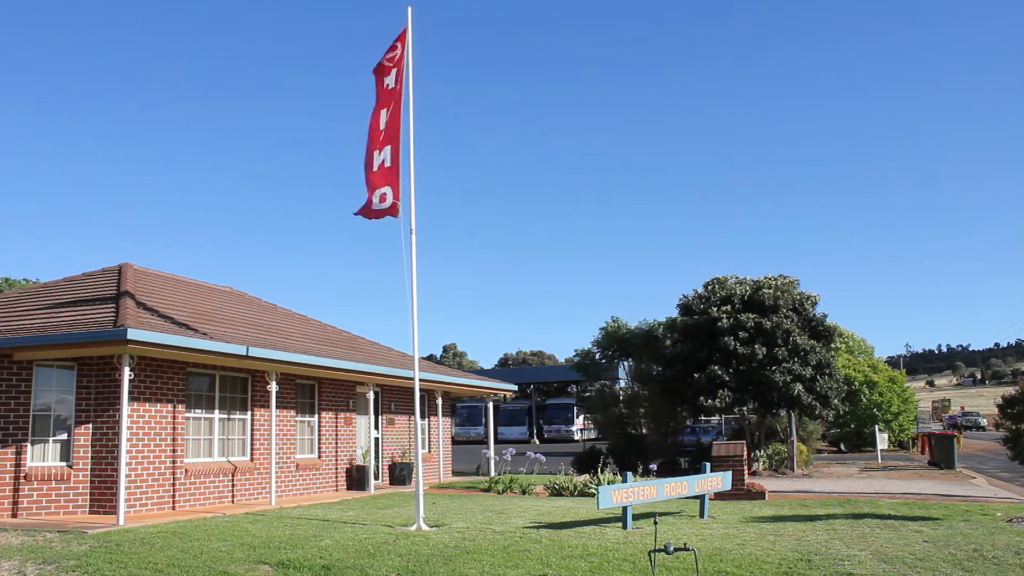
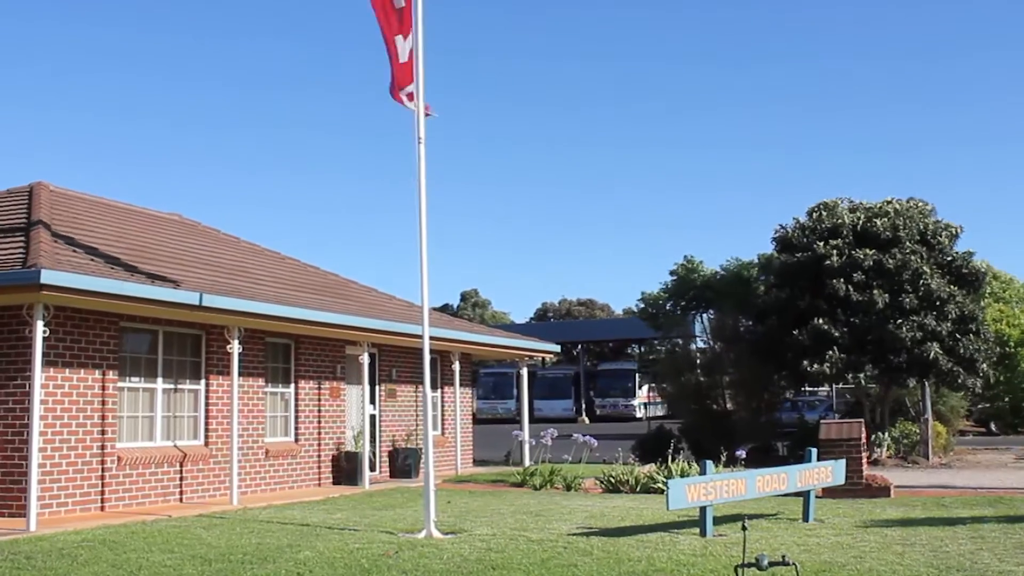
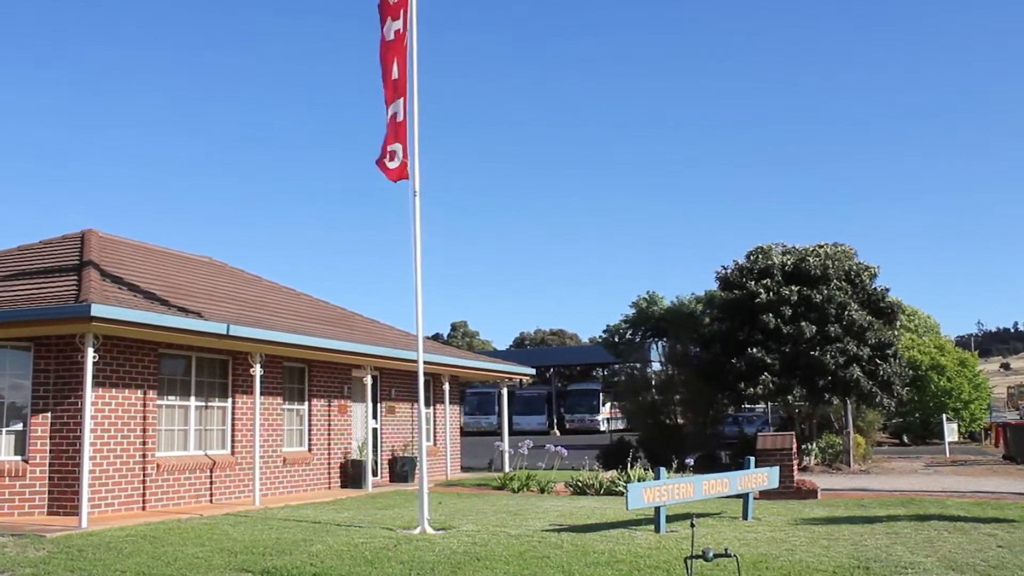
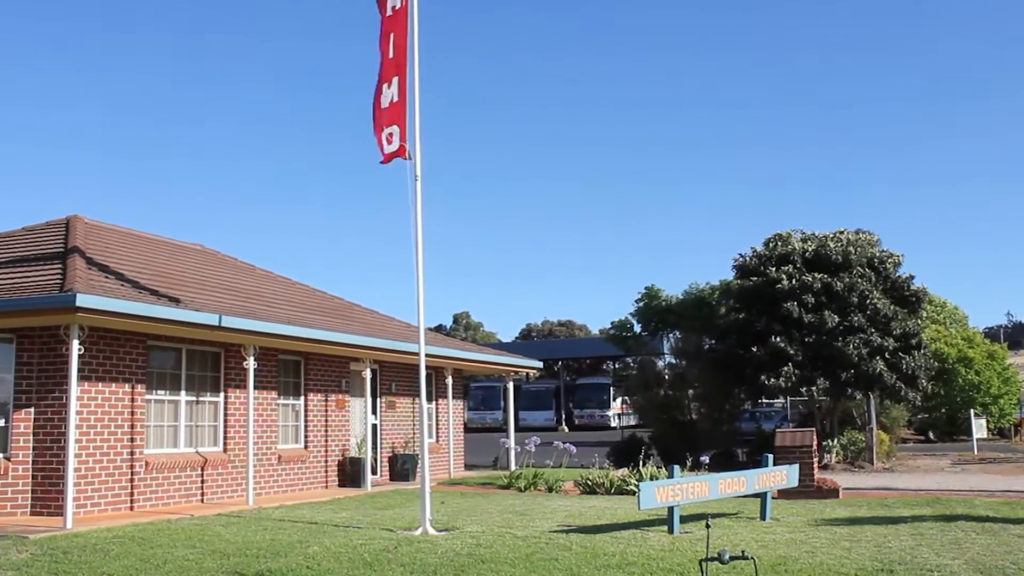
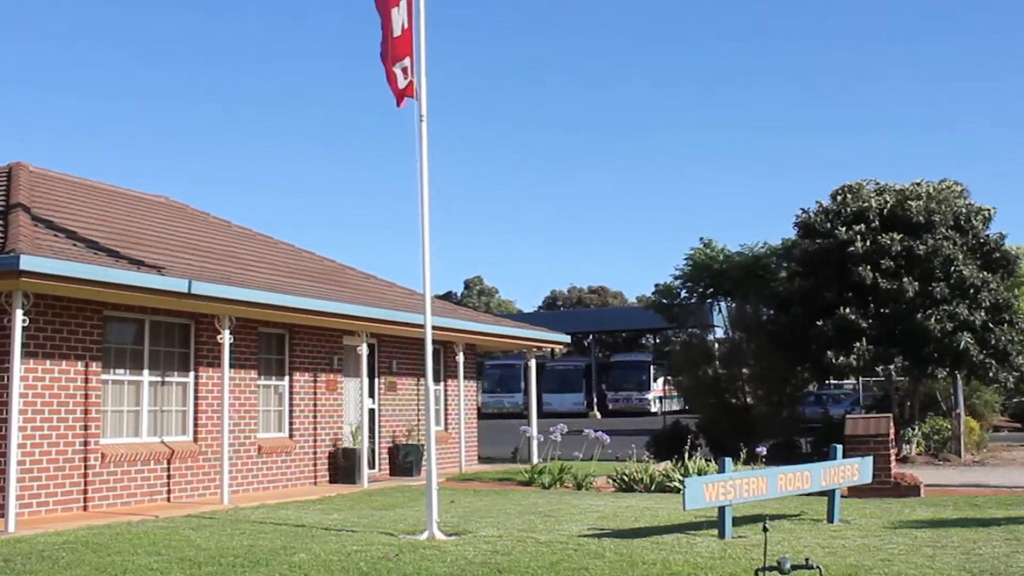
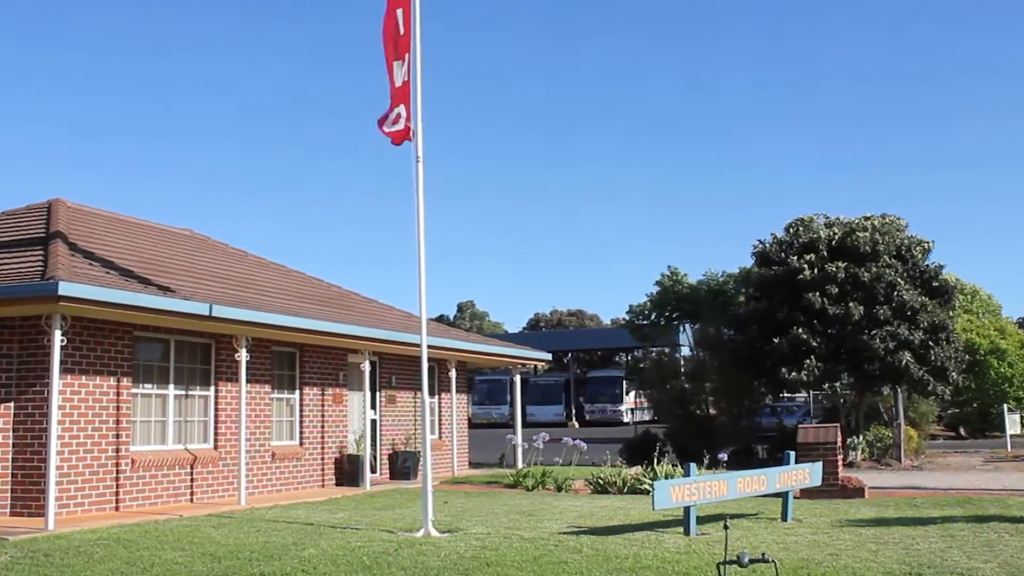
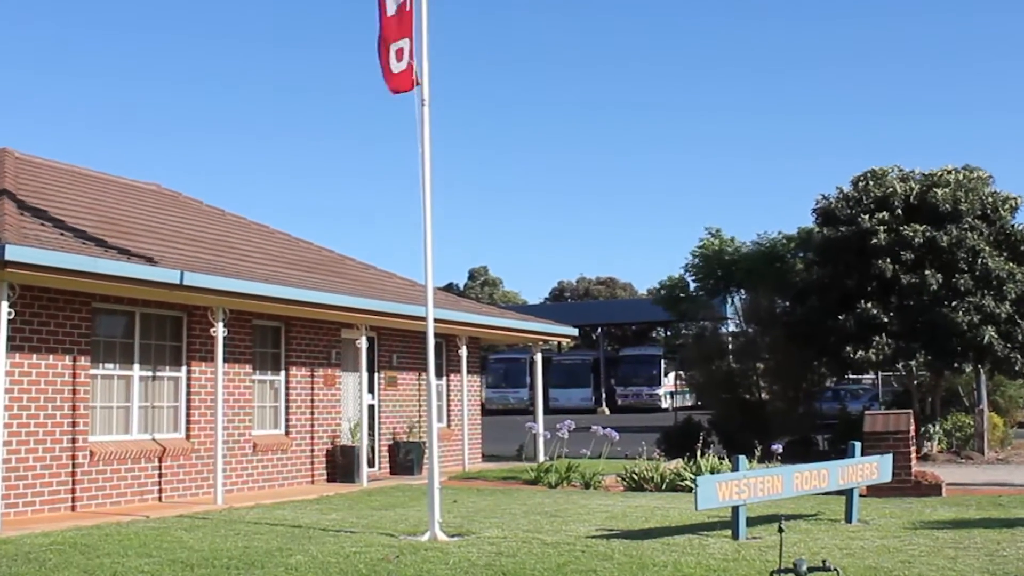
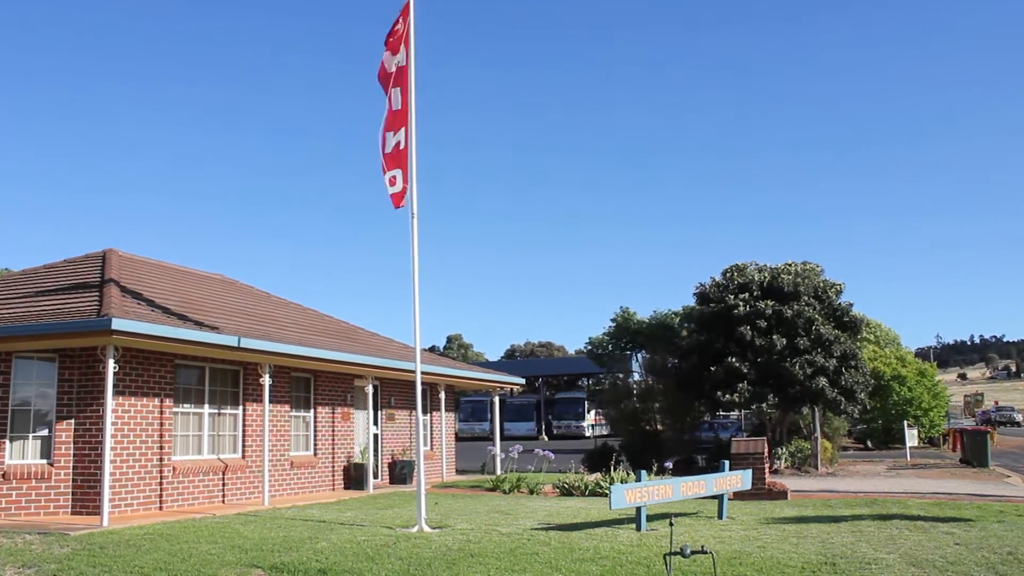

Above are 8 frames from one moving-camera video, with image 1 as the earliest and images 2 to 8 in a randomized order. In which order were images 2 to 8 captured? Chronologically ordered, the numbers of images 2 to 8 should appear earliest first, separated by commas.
8, 3, 4, 6, 2, 5, 7
